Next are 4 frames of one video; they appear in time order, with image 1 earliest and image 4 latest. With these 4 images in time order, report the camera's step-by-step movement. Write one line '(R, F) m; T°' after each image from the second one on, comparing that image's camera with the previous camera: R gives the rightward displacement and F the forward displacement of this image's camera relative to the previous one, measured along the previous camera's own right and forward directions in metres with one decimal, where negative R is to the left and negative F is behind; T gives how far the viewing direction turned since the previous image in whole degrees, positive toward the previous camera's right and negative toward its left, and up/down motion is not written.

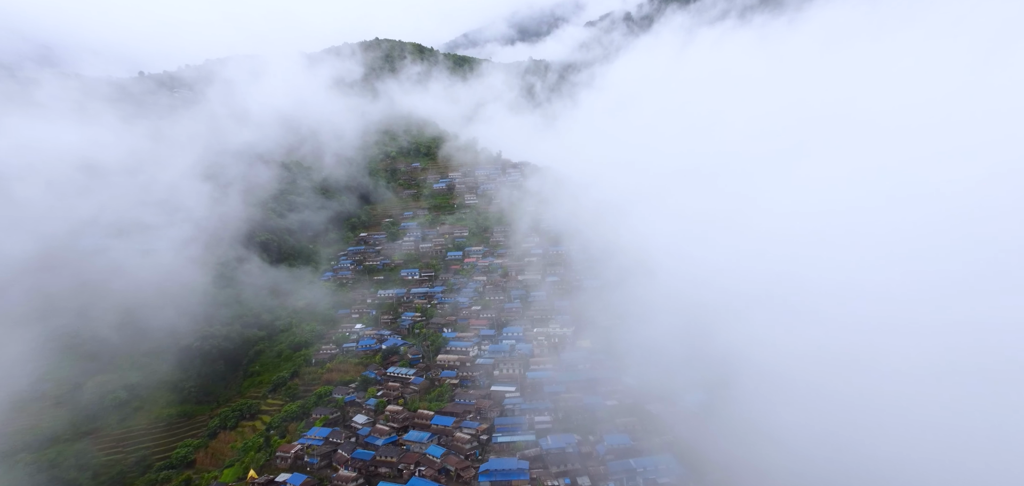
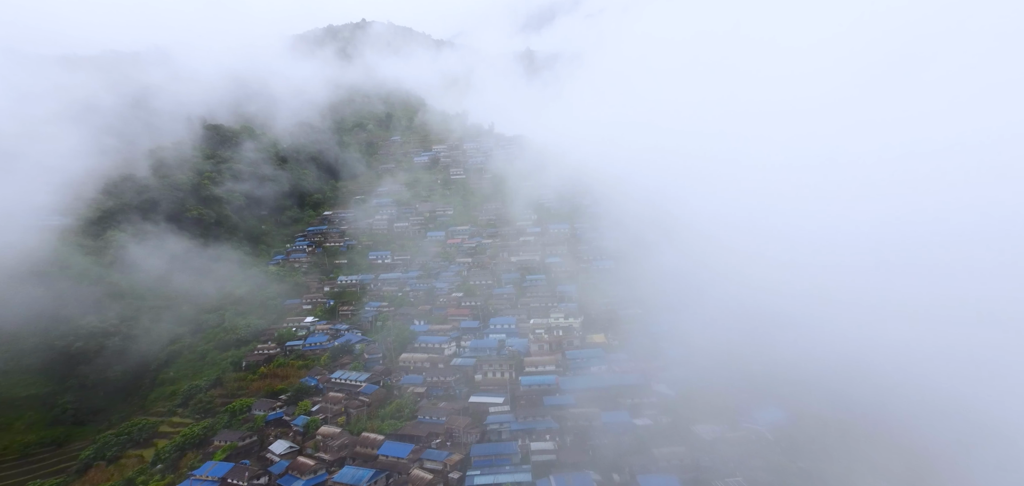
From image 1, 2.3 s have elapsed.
(+0.4, +5.2) m; 0°
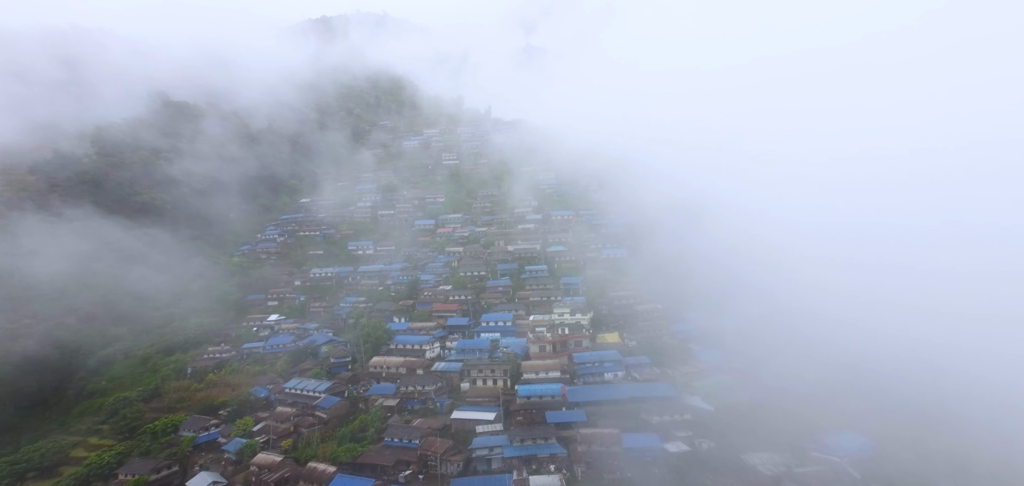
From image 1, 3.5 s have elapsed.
(+0.2, +2.8) m; 0°
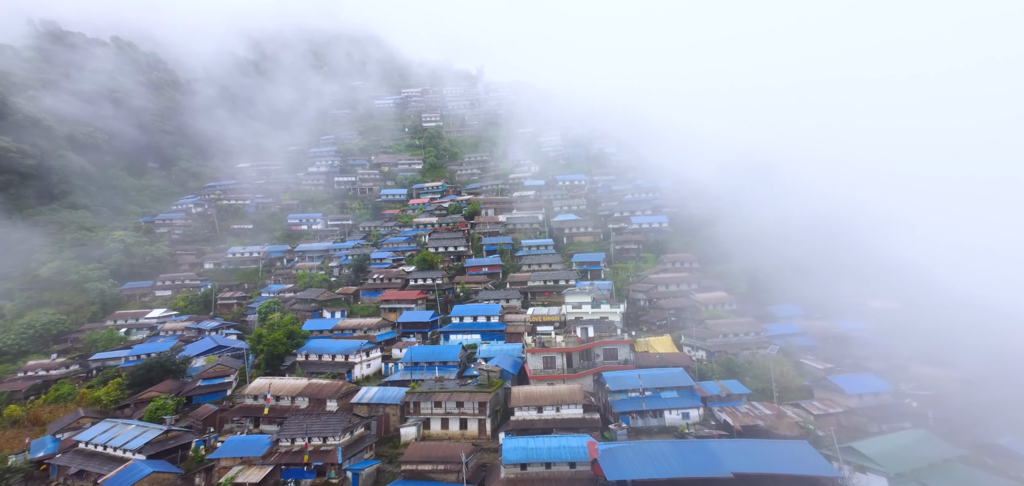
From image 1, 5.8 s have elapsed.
(+0.3, +5.4) m; 0°
